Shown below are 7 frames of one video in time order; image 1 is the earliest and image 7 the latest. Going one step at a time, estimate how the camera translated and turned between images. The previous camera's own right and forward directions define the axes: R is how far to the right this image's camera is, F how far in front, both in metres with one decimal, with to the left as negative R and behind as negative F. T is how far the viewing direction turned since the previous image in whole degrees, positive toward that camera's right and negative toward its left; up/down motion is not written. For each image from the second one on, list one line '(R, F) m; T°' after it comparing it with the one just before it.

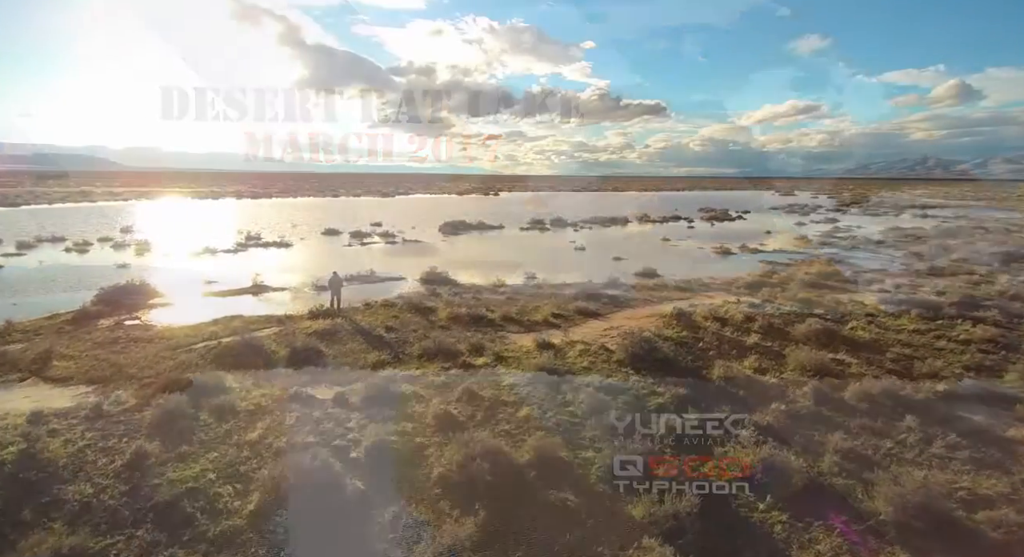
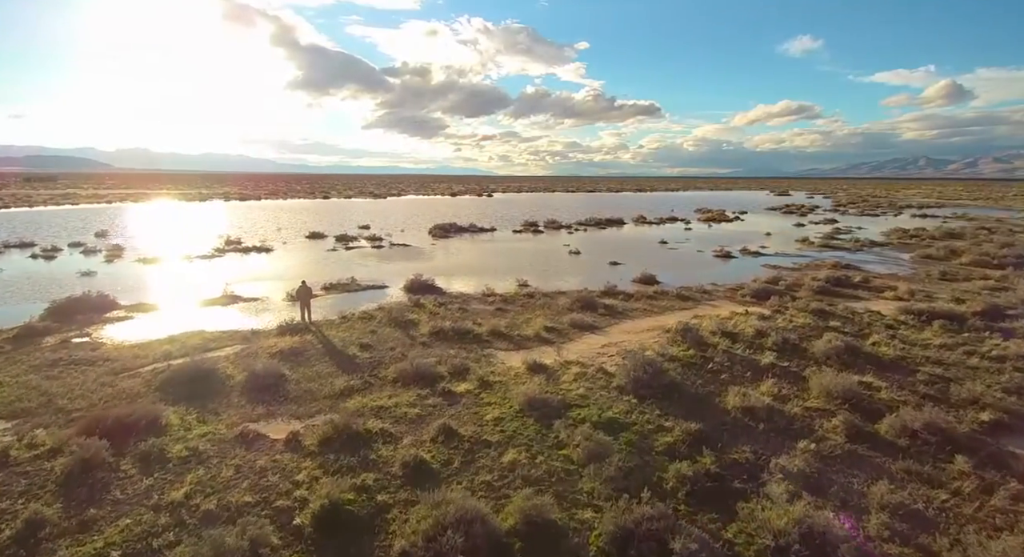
(+0.2, +1.7) m; +1°
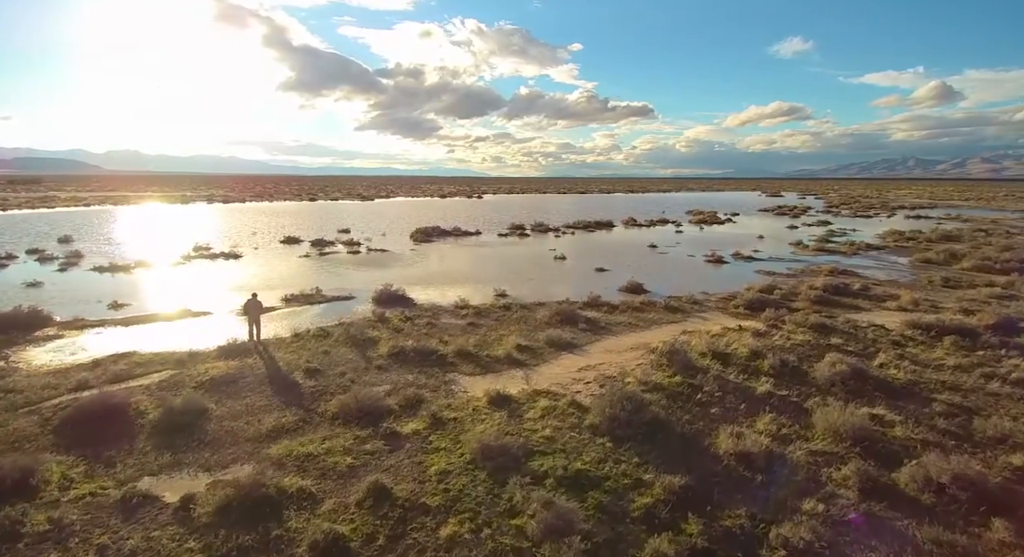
(+0.8, +1.8) m; +1°
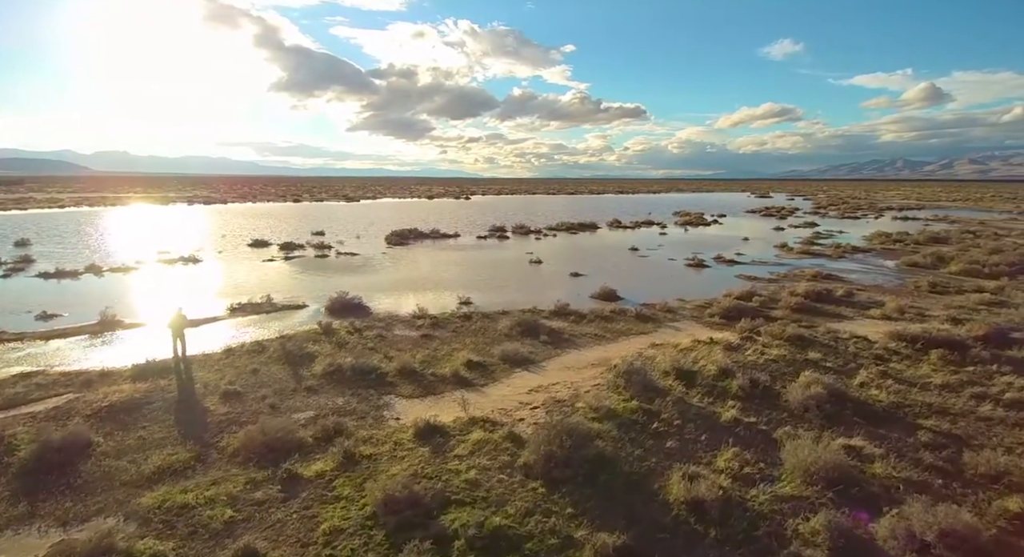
(+1.2, +1.5) m; +1°
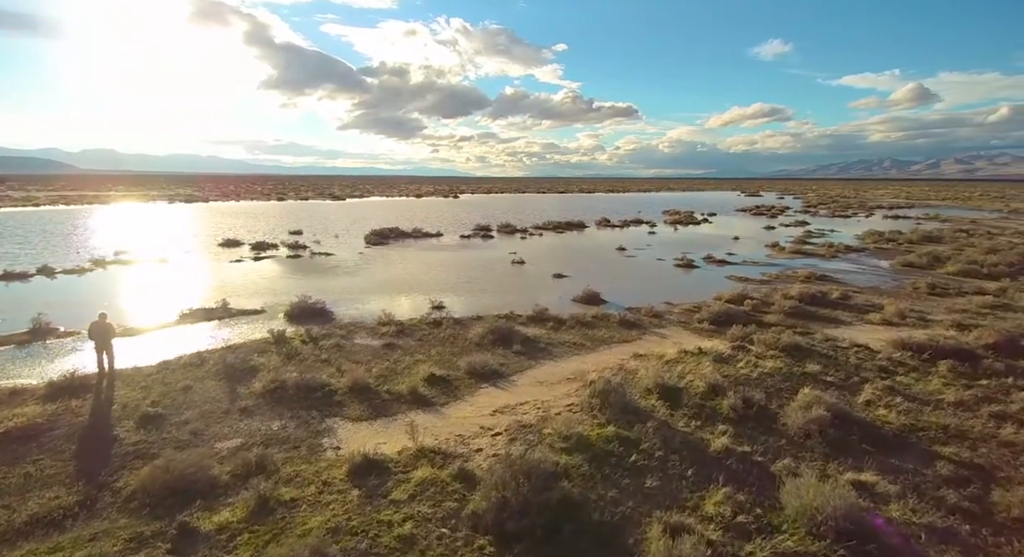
(+0.6, +1.6) m; +1°
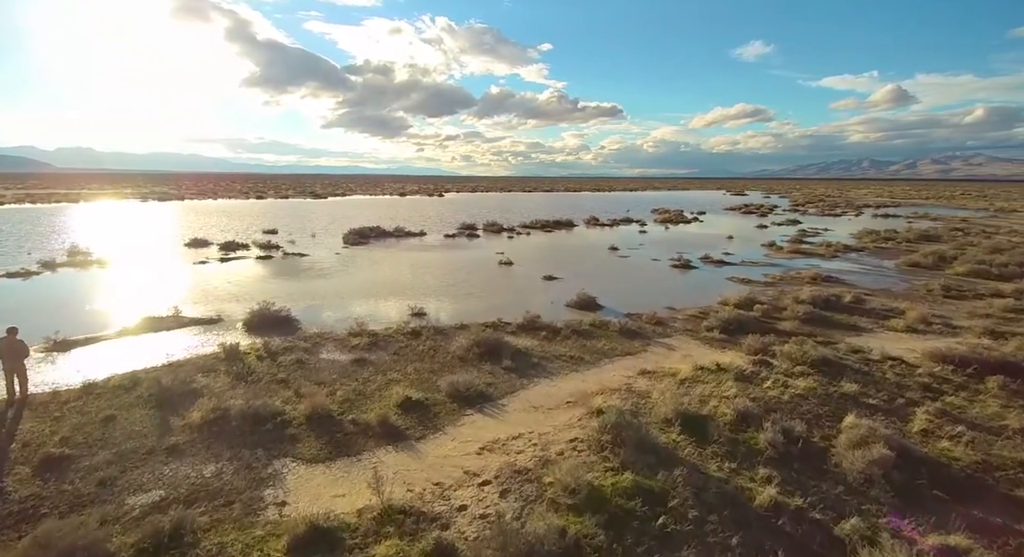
(-0.1, +2.1) m; +1°
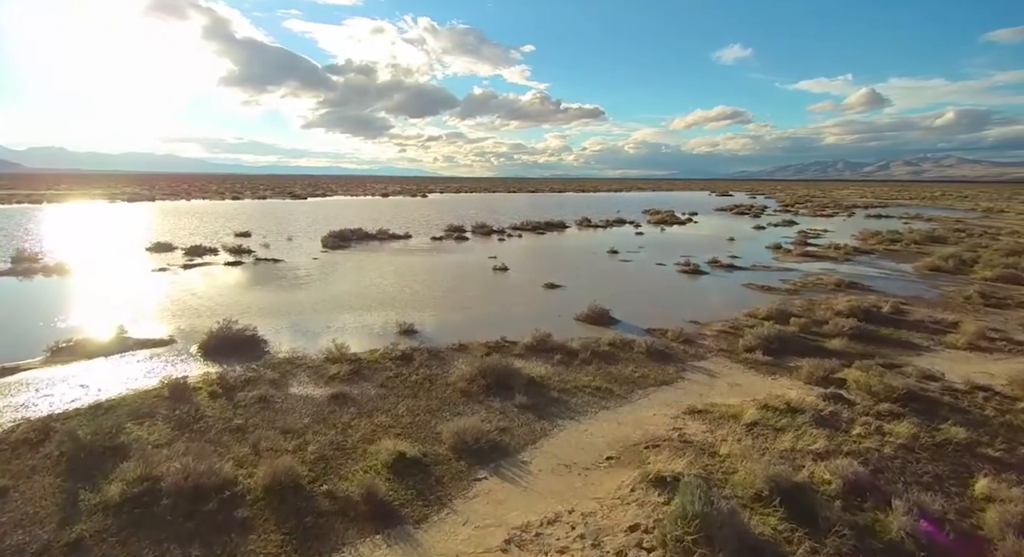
(-0.7, +2.6) m; +2°
